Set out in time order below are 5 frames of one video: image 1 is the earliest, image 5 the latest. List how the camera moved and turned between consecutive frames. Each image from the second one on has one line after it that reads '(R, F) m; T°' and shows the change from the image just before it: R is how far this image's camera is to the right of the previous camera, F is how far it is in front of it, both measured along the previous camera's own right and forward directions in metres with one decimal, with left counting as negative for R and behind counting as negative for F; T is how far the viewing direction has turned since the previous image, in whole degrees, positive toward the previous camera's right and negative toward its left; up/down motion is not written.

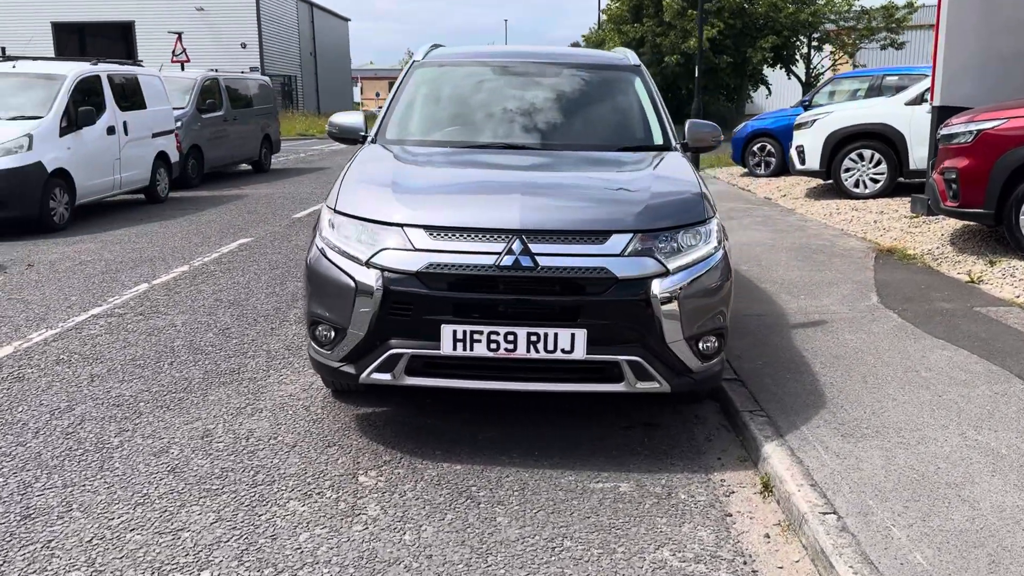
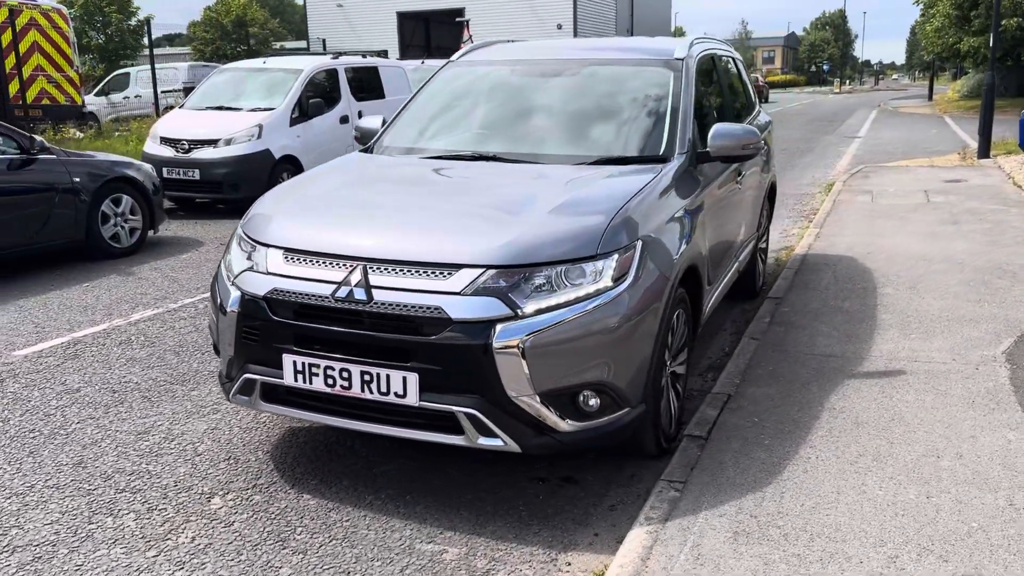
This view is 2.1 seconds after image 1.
(+1.1, +0.3) m; -12°
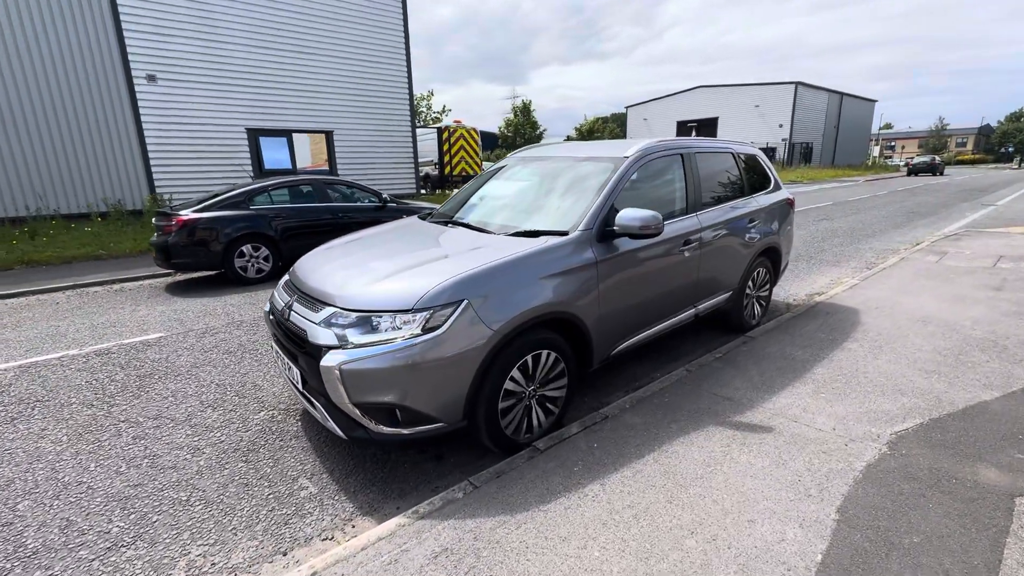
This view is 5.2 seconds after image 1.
(+1.4, -0.5) m; -7°
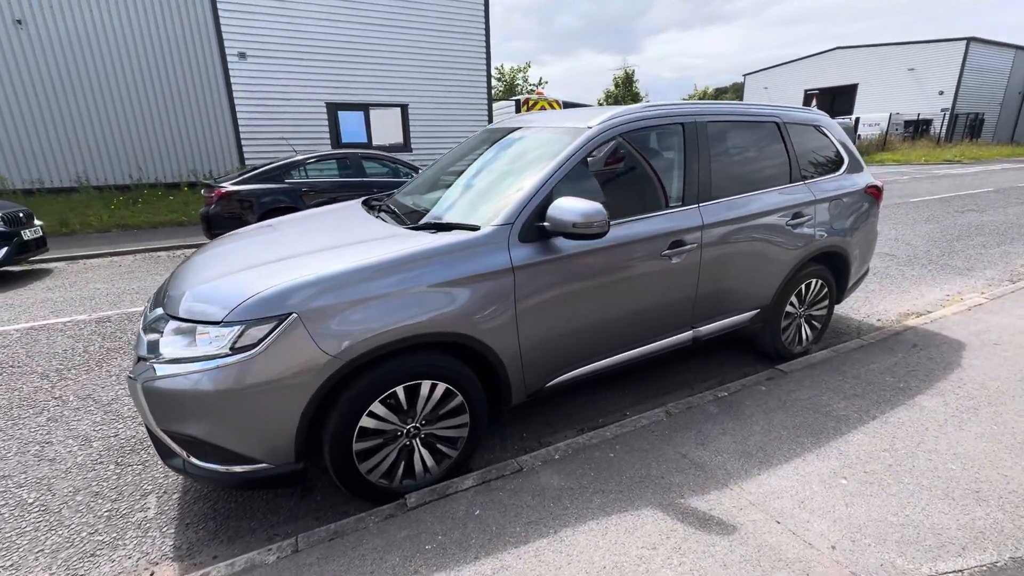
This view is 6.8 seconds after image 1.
(+1.4, +1.1) m; -12°
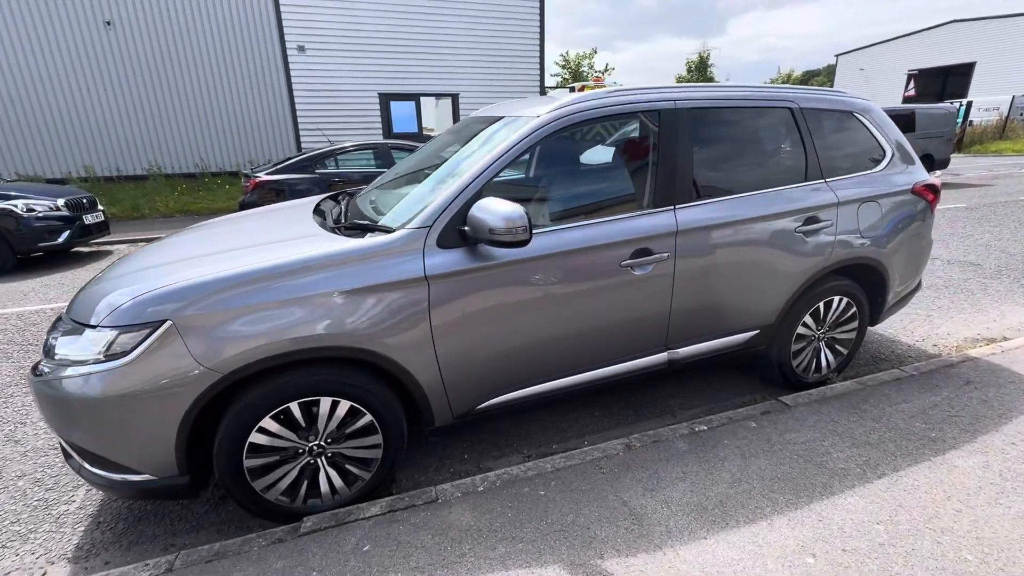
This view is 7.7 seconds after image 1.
(+0.9, +0.4) m; -8°
